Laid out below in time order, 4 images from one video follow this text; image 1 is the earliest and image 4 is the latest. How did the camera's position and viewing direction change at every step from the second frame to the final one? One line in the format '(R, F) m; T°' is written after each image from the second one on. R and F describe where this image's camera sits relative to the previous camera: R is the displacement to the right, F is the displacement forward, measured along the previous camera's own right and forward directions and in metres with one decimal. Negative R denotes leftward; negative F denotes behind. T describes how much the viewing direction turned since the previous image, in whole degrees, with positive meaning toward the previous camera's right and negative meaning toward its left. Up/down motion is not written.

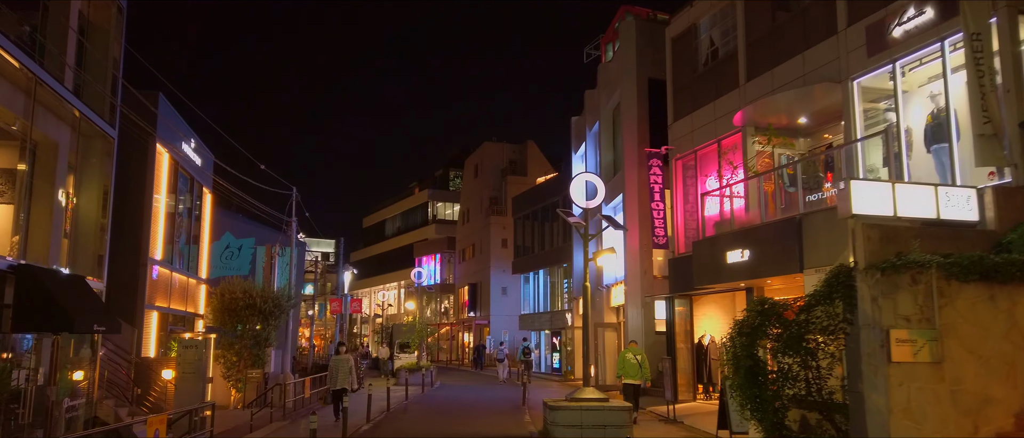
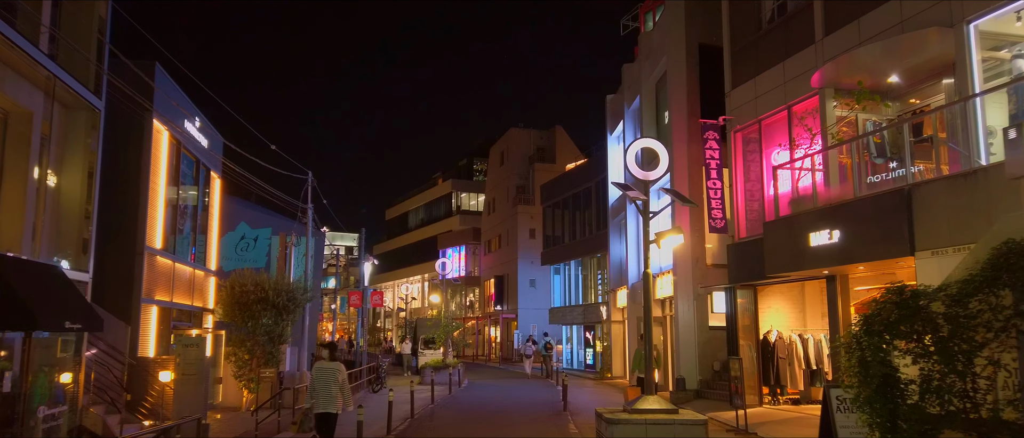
(-0.4, +2.3) m; -2°
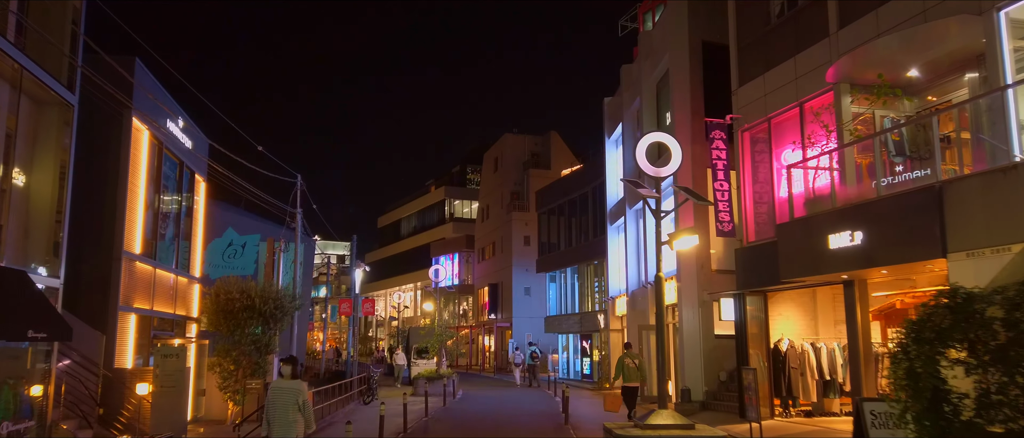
(-0.1, +0.9) m; +1°
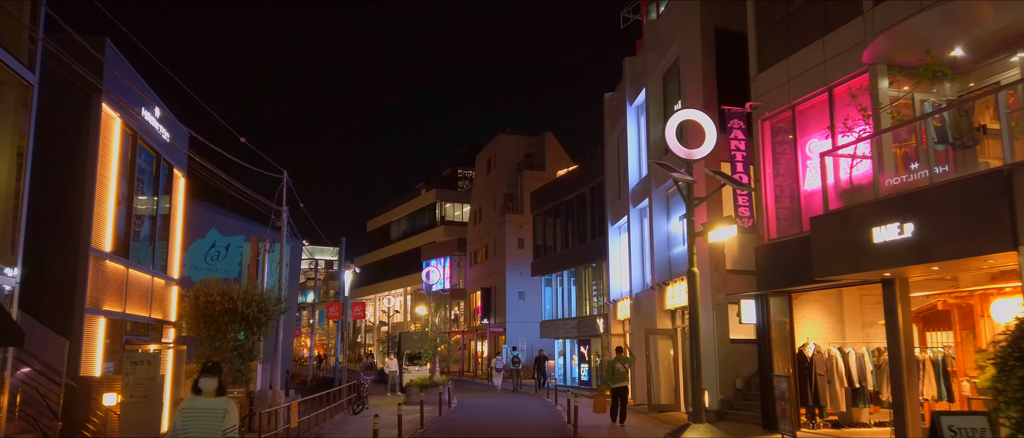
(-0.3, +1.3) m; +1°
